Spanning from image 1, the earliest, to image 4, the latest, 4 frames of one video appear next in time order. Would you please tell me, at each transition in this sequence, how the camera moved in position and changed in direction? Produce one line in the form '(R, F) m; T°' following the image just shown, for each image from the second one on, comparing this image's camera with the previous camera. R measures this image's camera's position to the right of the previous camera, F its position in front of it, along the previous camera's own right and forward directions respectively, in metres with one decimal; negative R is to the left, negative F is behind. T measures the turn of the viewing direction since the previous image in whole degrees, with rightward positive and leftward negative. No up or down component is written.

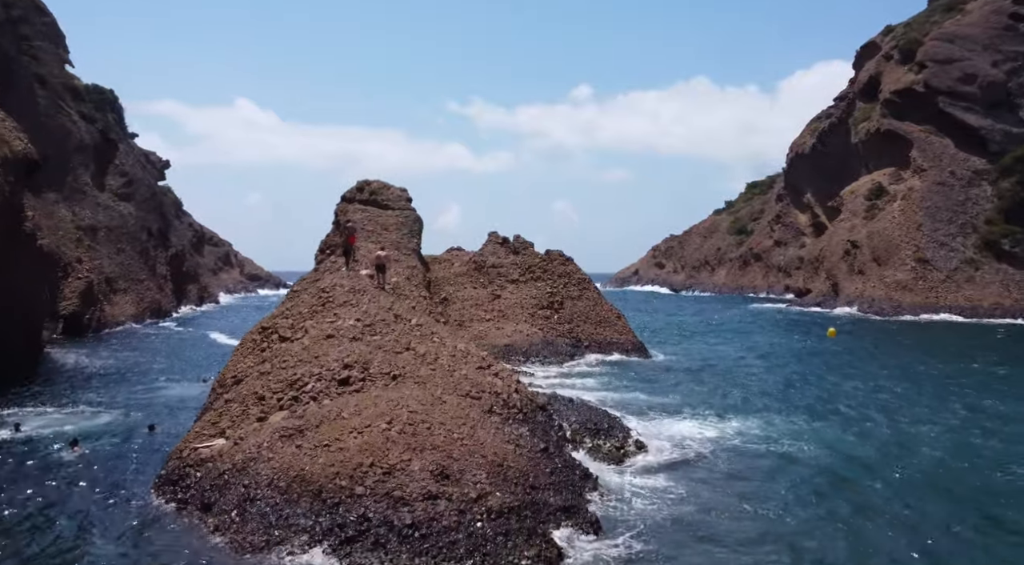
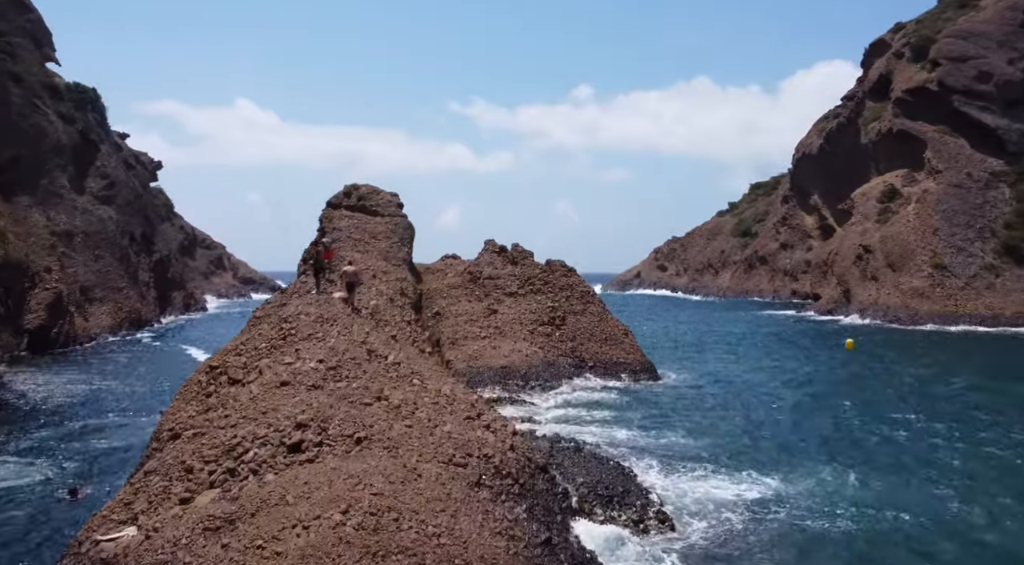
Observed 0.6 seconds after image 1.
(+0.1, +3.0) m; 0°
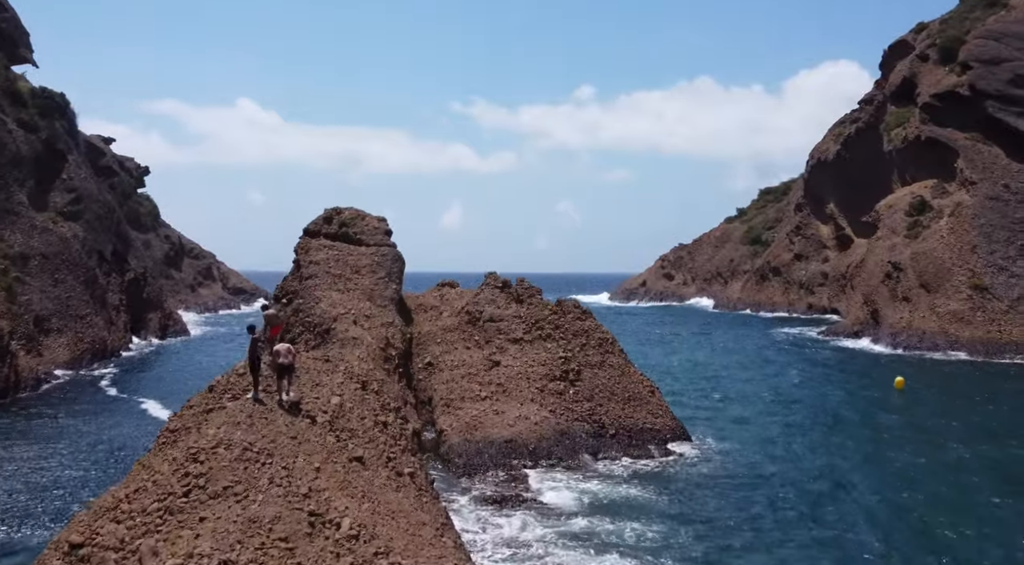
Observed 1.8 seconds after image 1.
(-0.2, +5.3) m; 0°
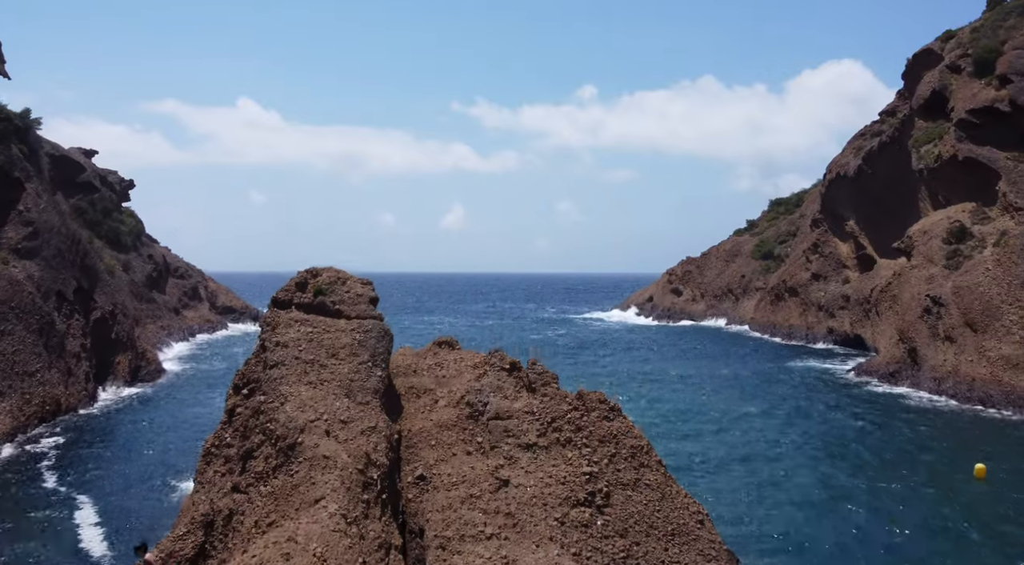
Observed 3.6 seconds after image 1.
(-0.3, +5.9) m; 0°
